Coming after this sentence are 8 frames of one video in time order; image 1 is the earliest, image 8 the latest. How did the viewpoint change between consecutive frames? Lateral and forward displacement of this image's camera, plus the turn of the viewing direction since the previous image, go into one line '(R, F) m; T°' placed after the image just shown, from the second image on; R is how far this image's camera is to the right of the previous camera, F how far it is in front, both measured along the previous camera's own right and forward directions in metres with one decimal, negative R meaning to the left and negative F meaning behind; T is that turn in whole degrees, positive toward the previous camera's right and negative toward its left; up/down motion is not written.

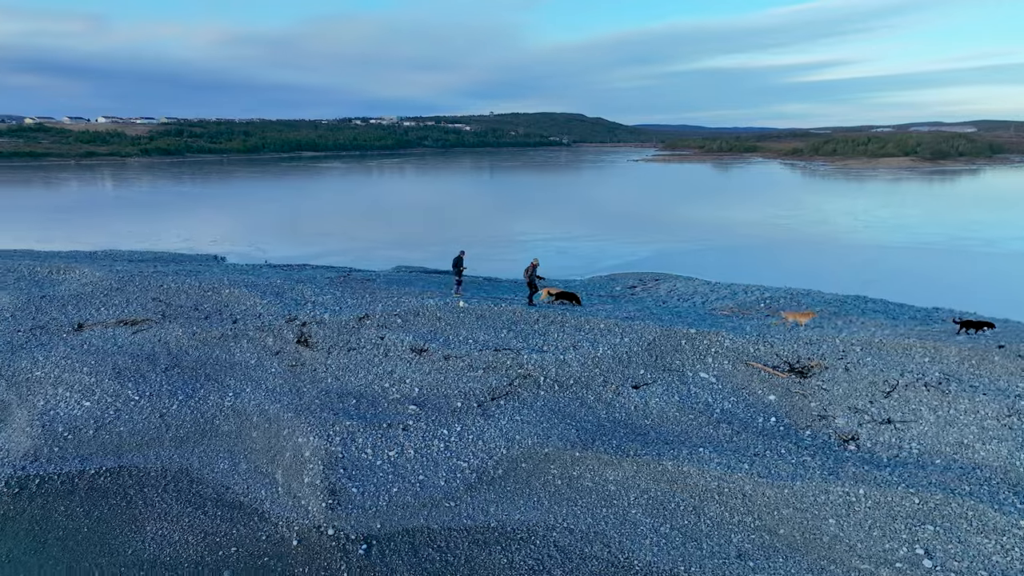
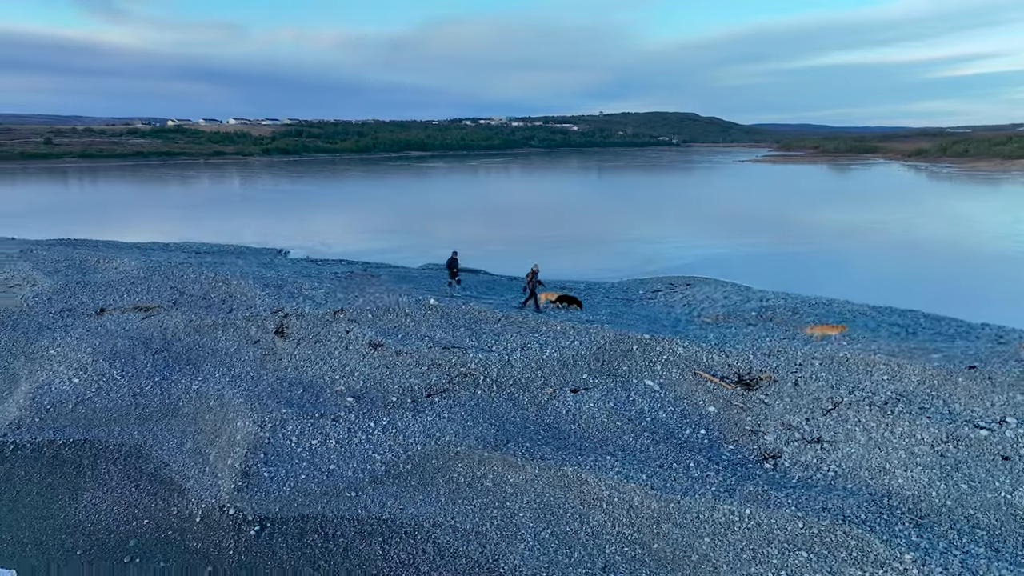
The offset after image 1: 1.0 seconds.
(+3.1, +0.2) m; -8°
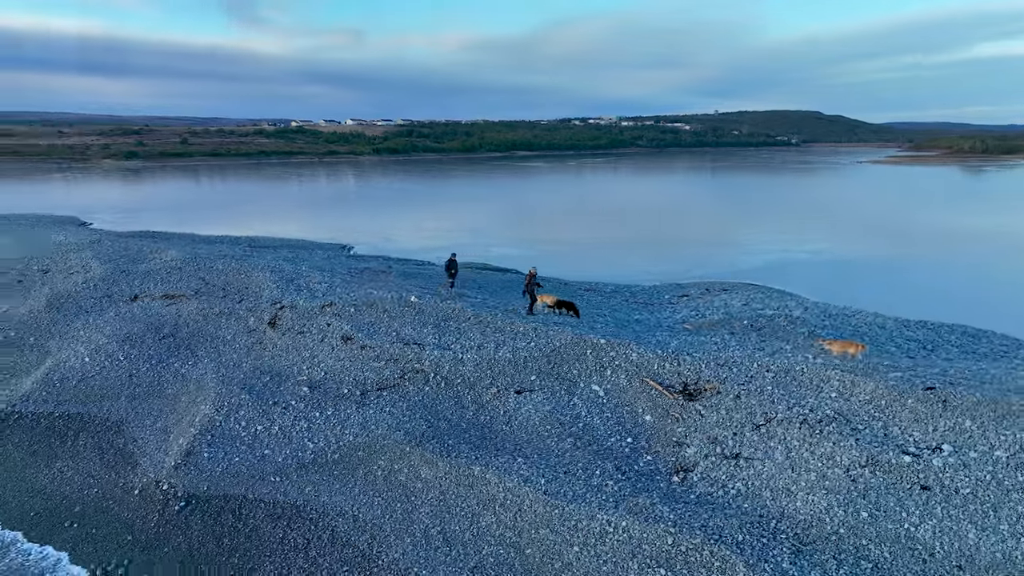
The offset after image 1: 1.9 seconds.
(+3.0, +0.1) m; -8°
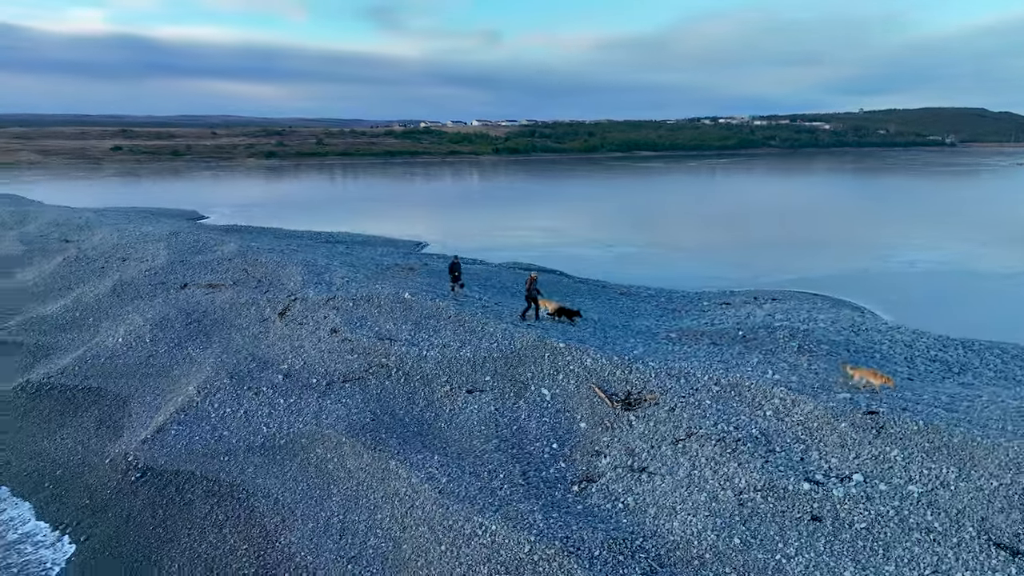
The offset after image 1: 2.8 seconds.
(+3.1, +0.2) m; -10°
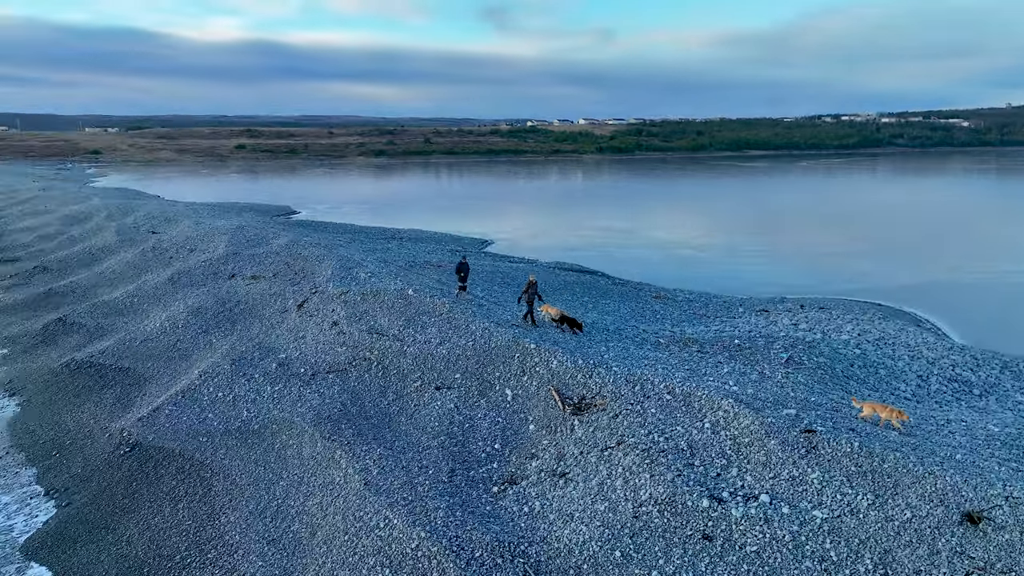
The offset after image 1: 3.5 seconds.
(+2.6, +0.2) m; -8°
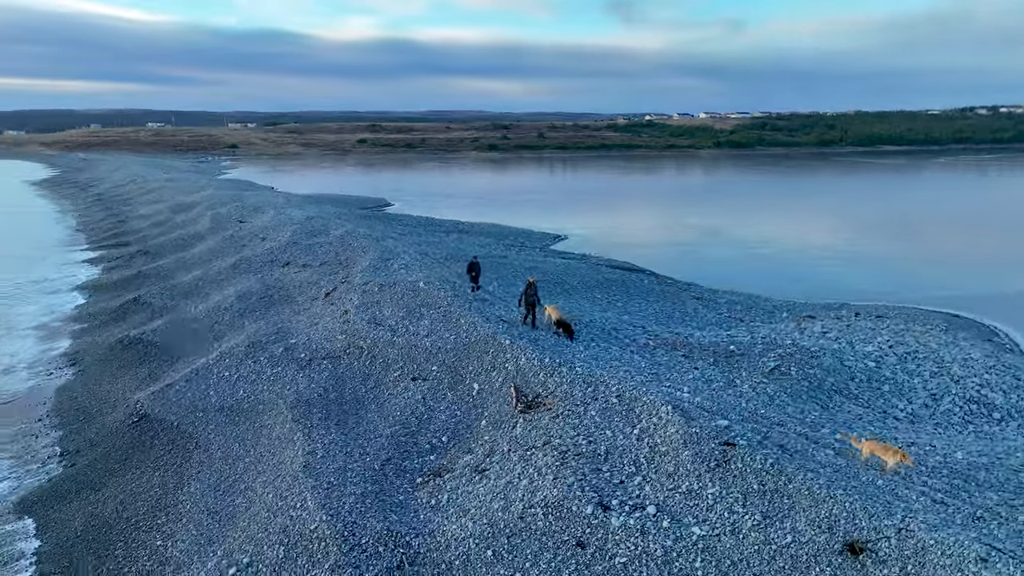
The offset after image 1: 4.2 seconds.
(+2.7, +0.2) m; -9°
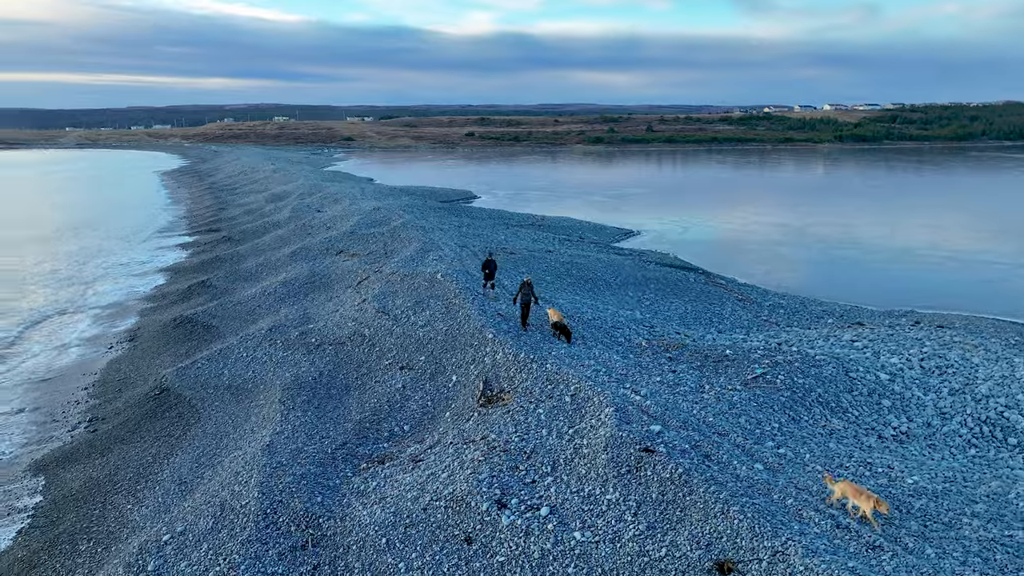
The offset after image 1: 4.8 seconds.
(+2.4, +0.2) m; -9°
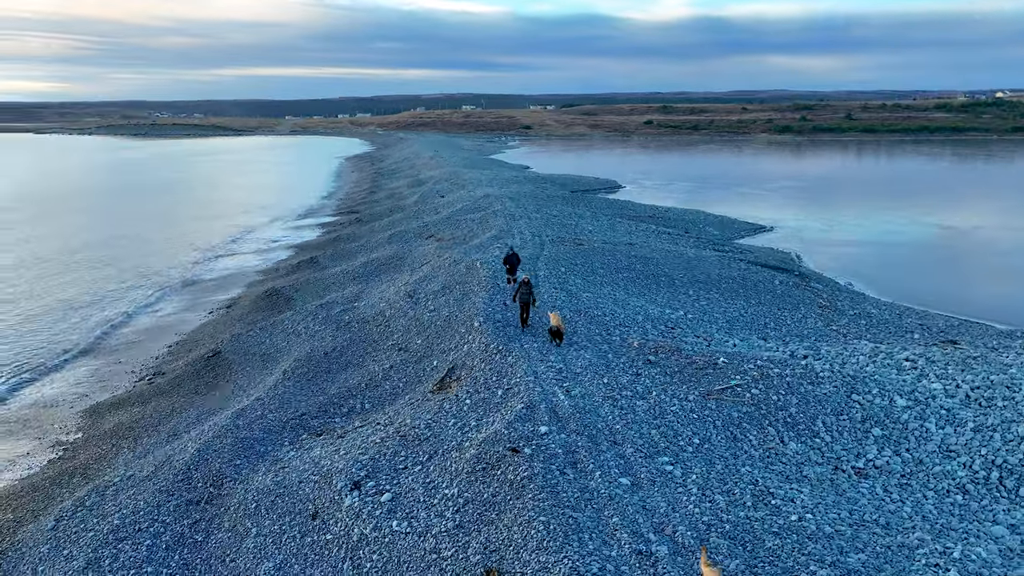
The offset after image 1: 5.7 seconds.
(+3.6, +0.5) m; -14°
